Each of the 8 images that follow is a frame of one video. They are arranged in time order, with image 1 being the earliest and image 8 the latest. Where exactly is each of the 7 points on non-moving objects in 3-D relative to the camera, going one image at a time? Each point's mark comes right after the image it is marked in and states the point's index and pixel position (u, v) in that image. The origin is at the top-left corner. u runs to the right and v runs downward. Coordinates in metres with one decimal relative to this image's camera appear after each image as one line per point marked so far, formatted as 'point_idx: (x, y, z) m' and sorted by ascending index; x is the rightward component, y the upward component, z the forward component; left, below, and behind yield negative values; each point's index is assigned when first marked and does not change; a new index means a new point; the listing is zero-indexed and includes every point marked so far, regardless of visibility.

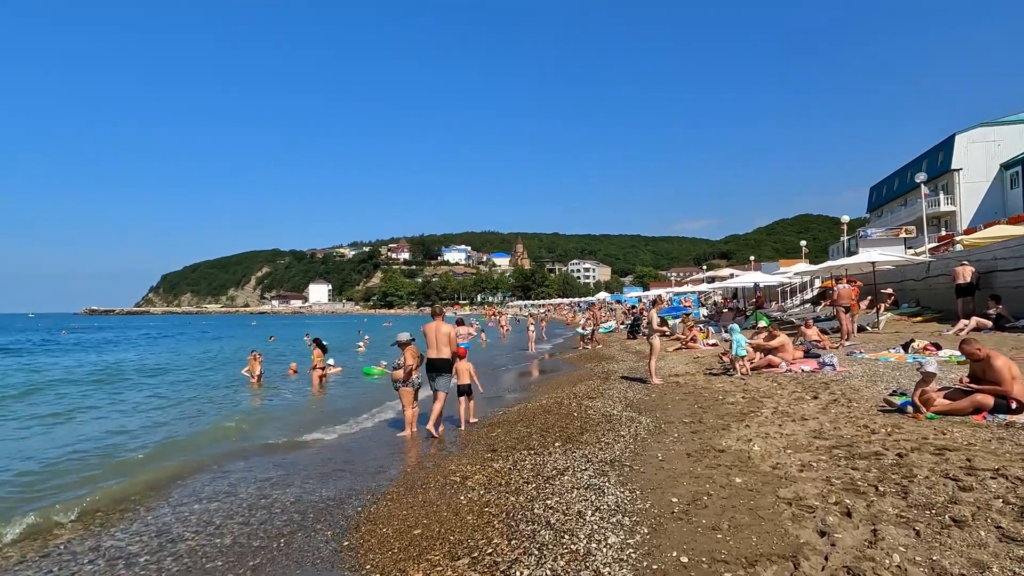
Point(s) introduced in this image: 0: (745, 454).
0: (+2.4, -1.7, +6.0) m
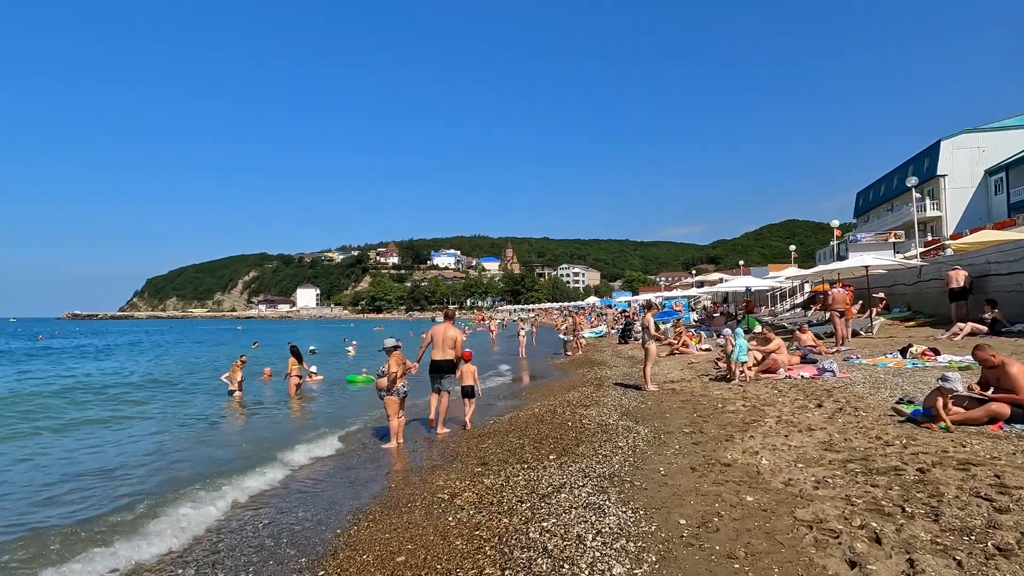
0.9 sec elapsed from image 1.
0: (+2.3, -1.8, +5.7) m
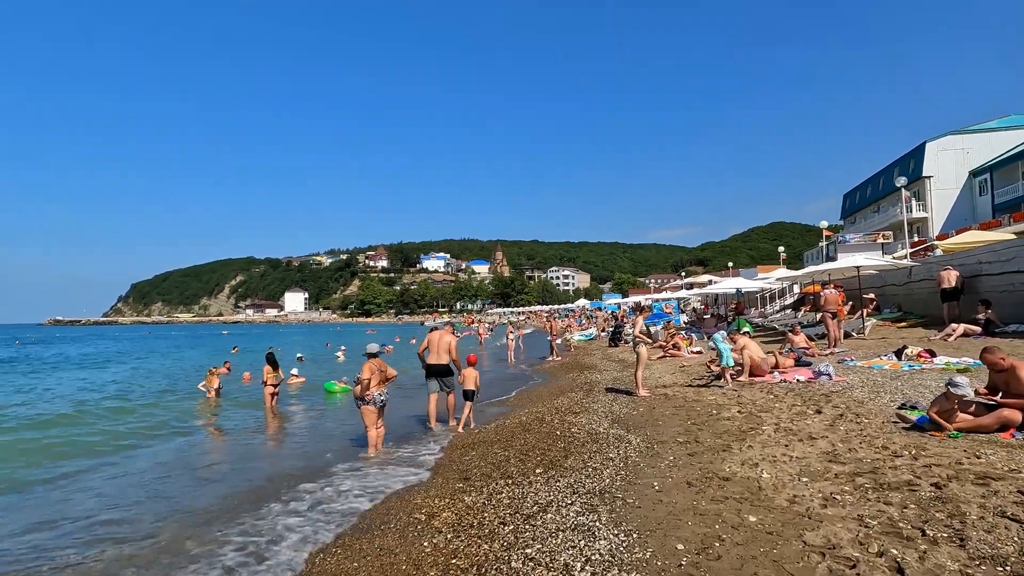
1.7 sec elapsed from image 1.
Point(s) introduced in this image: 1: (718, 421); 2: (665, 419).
0: (+2.2, -1.8, +5.3) m
1: (+2.9, -1.9, +8.2) m
2: (+2.3, -2.0, +8.8) m
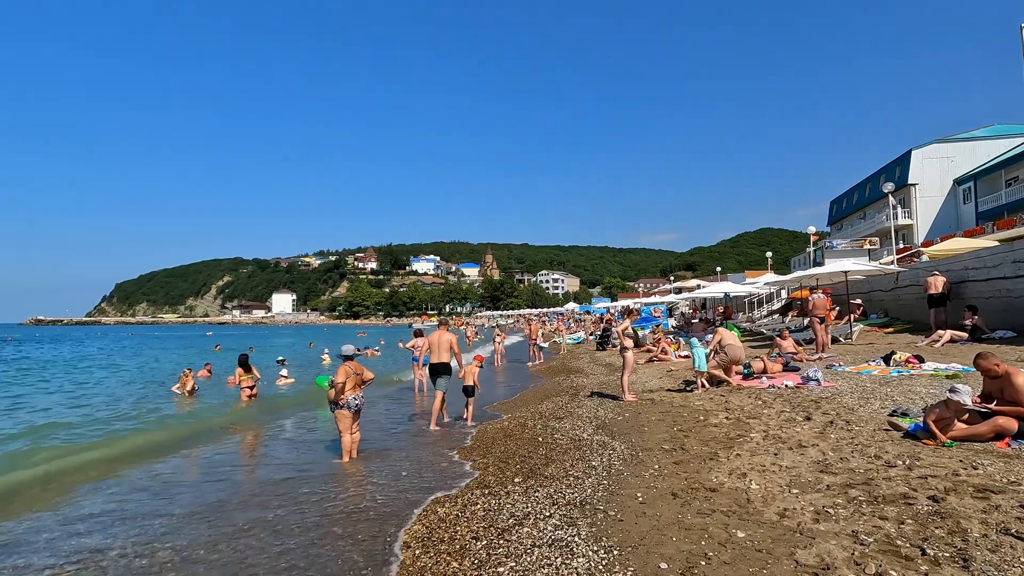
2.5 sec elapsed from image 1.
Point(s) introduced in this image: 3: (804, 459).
0: (+2.0, -1.8, +5.0) m
1: (+2.6, -1.9, +7.9) m
2: (+2.1, -2.0, +8.6) m
3: (+2.9, -1.7, +5.8) m
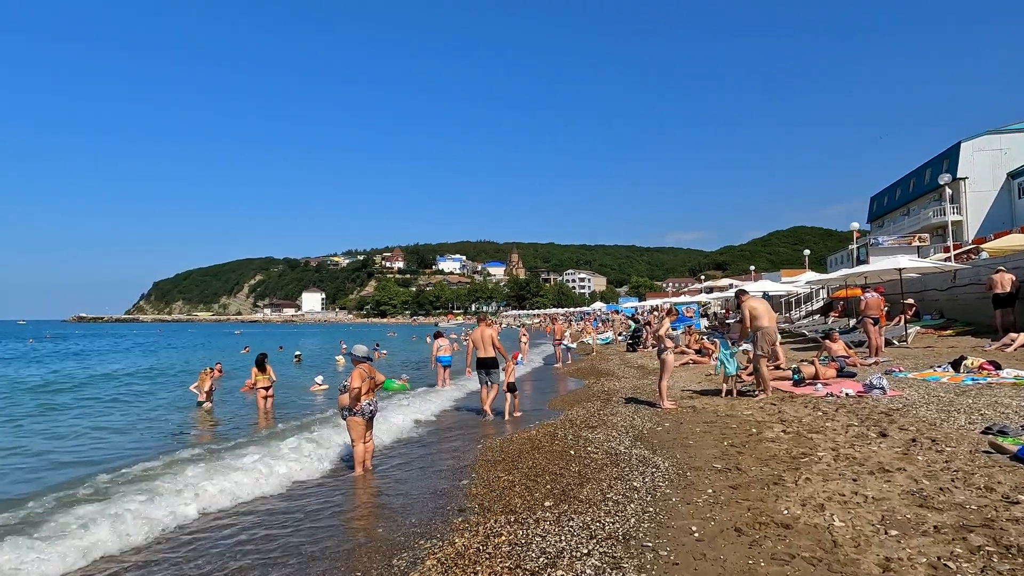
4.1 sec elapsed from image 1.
0: (+2.2, -1.7, +4.1) m
1: (+3.0, -1.8, +6.9) m
2: (+2.4, -2.0, +7.6) m
3: (+3.2, -1.7, +4.9) m
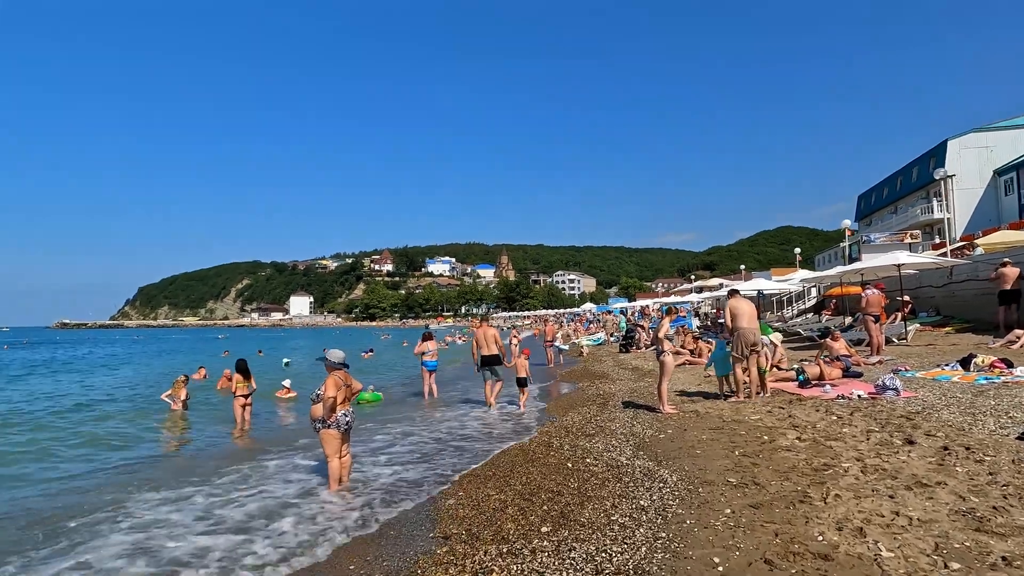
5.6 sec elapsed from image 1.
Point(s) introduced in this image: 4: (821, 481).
0: (+2.1, -1.7, +3.5) m
1: (+2.9, -1.8, +6.3) m
2: (+2.3, -1.9, +7.0) m
3: (+3.1, -1.6, +4.3) m
4: (+2.8, -1.7, +5.2) m
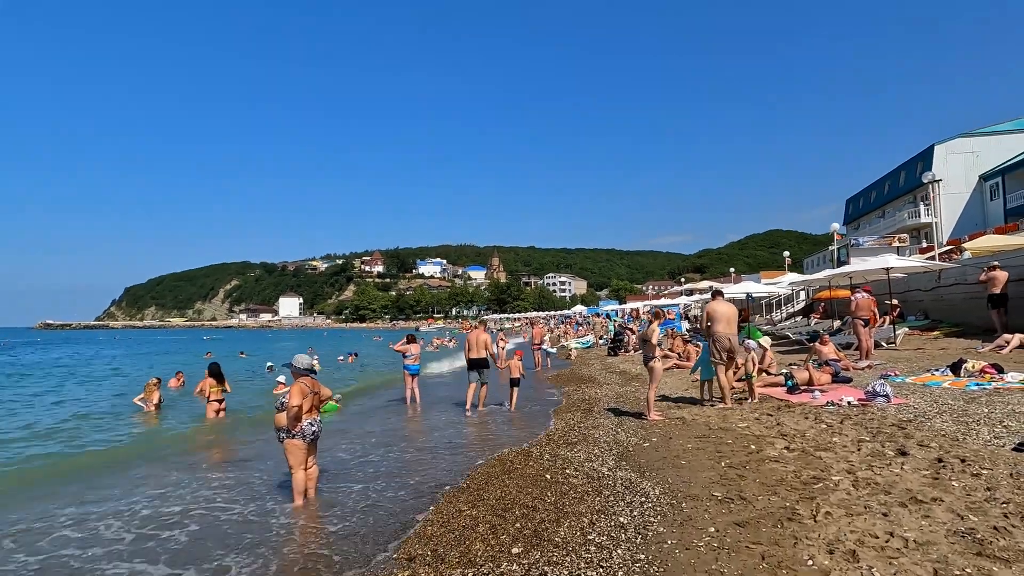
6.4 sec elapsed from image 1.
0: (+1.9, -1.7, +3.2) m
1: (+2.6, -1.8, +6.1) m
2: (+2.1, -2.0, +6.7) m
3: (+2.9, -1.6, +4.0) m
4: (+2.5, -1.7, +4.9) m
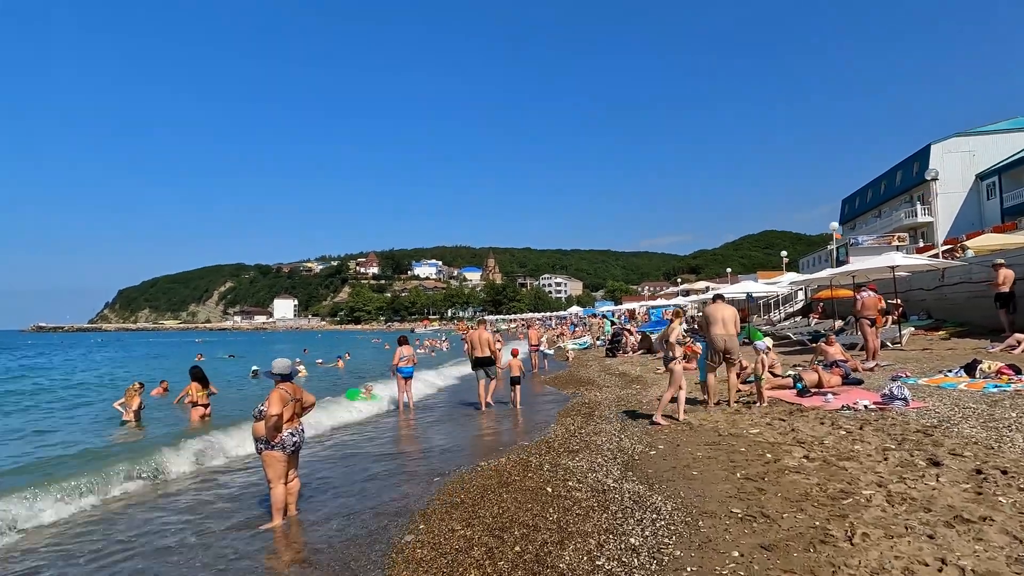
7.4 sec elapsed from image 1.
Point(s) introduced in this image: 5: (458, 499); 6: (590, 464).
0: (+1.9, -1.6, +2.7) m
1: (+2.6, -1.8, +5.6) m
2: (+2.0, -1.9, +6.3) m
3: (+2.9, -1.6, +3.5) m
4: (+2.5, -1.7, +4.4) m
5: (-0.5, -2.1, +6.0) m
6: (+1.0, -2.1, +7.0) m
